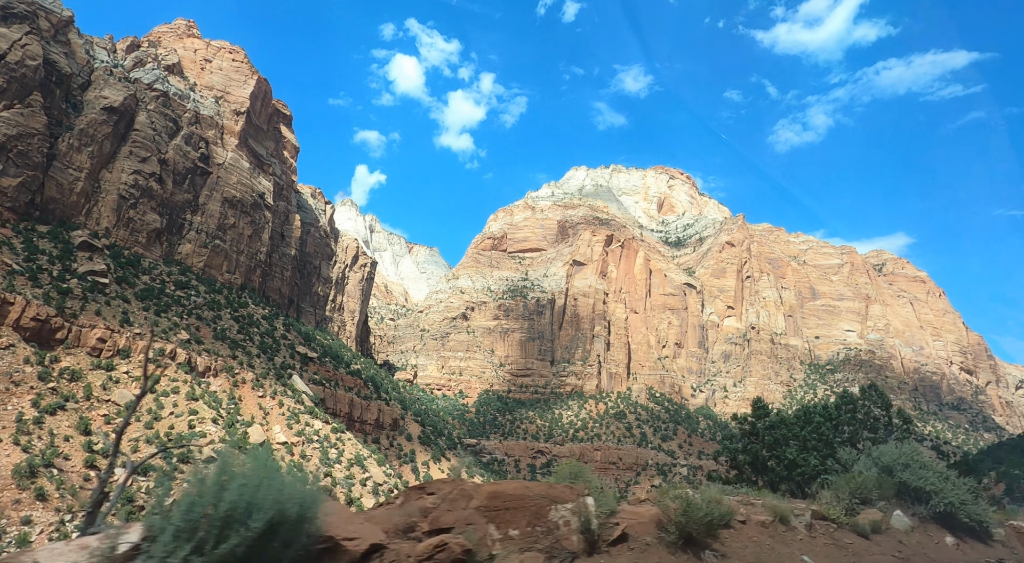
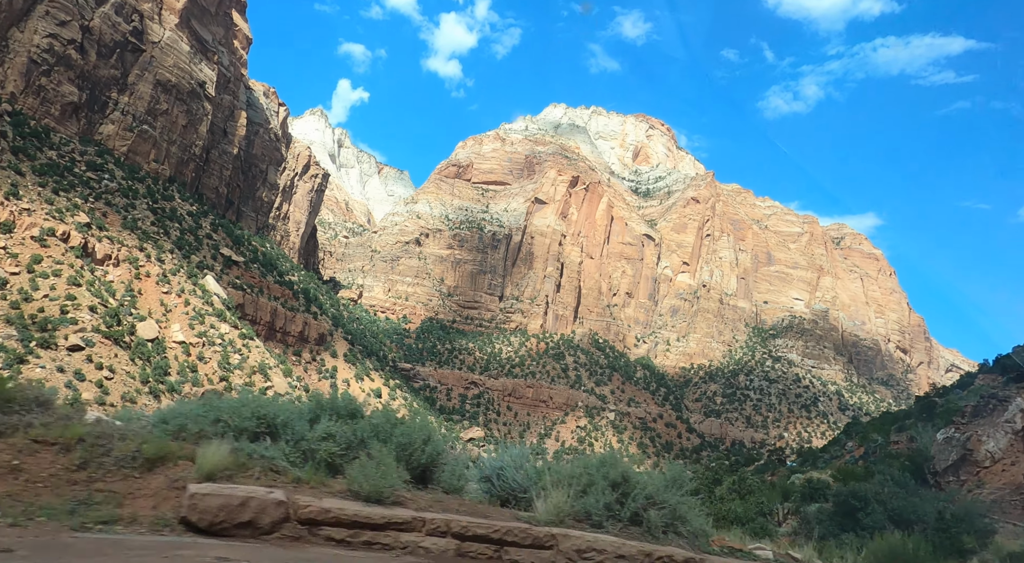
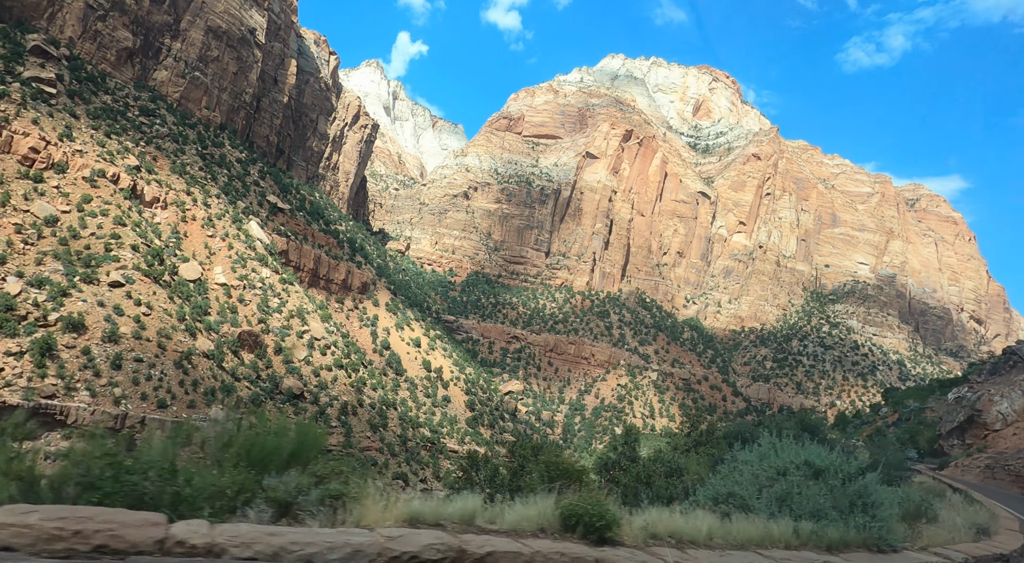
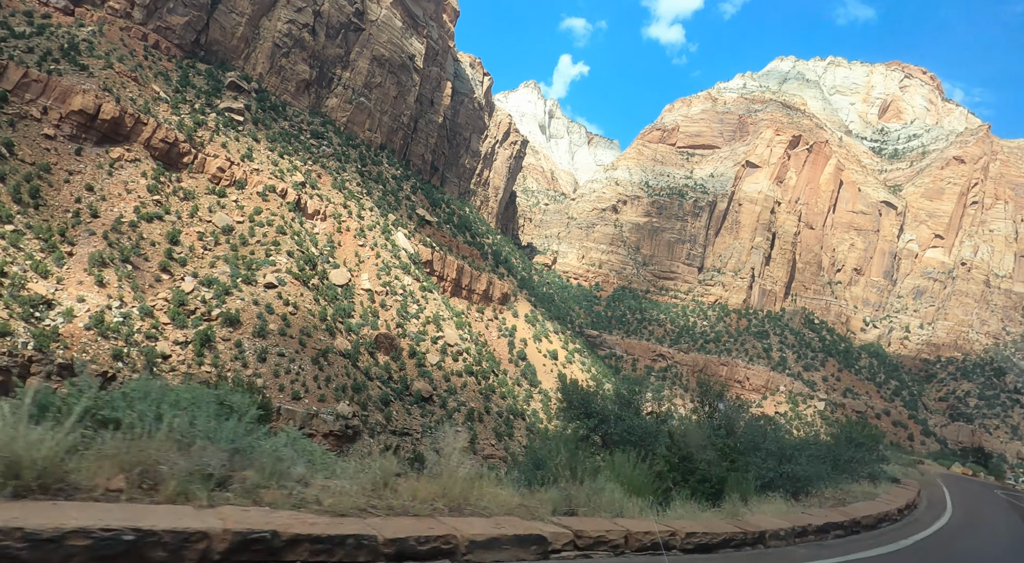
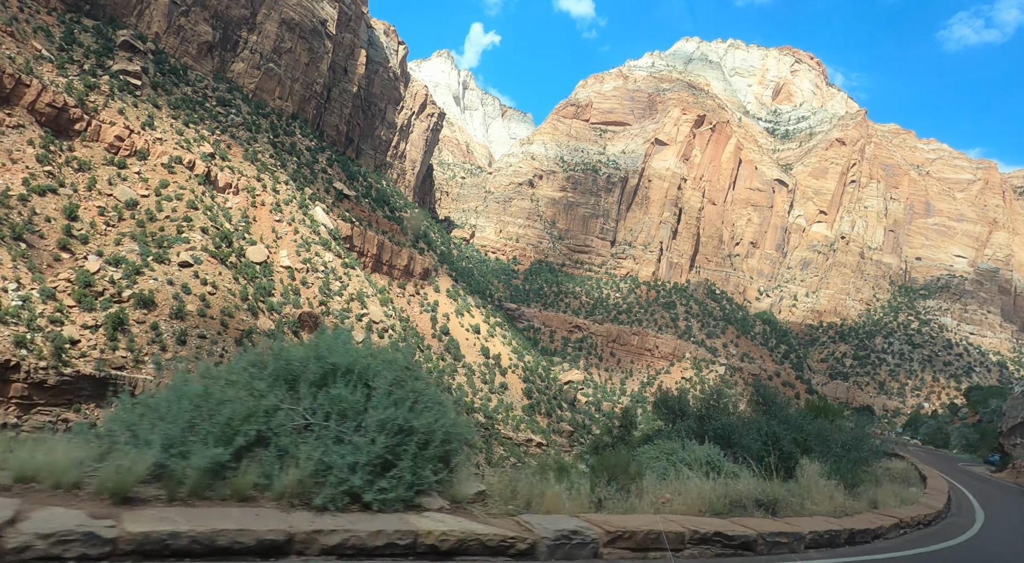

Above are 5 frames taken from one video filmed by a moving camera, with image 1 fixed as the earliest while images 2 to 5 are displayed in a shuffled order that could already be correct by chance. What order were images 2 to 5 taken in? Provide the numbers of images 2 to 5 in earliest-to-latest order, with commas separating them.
2, 3, 5, 4
